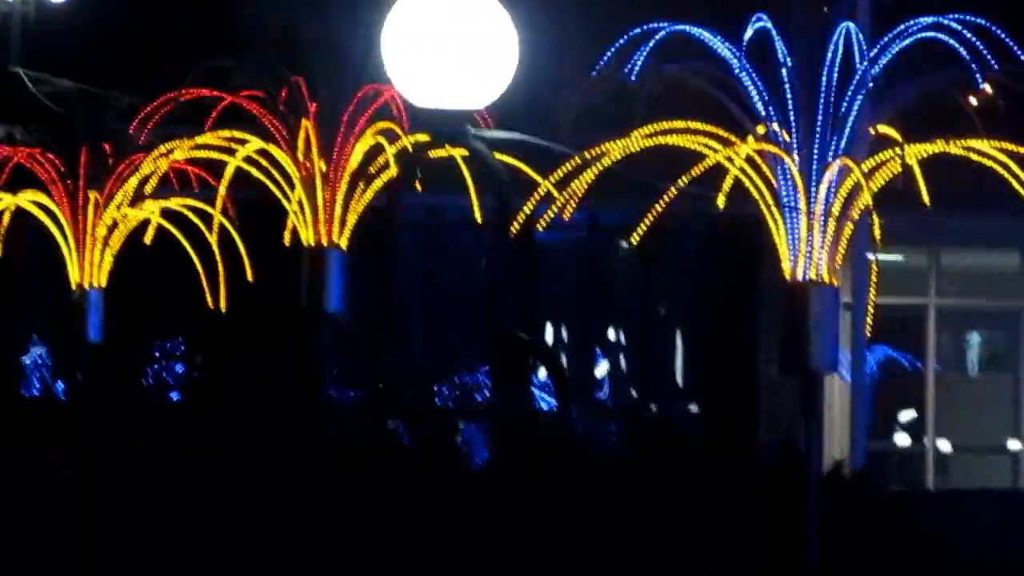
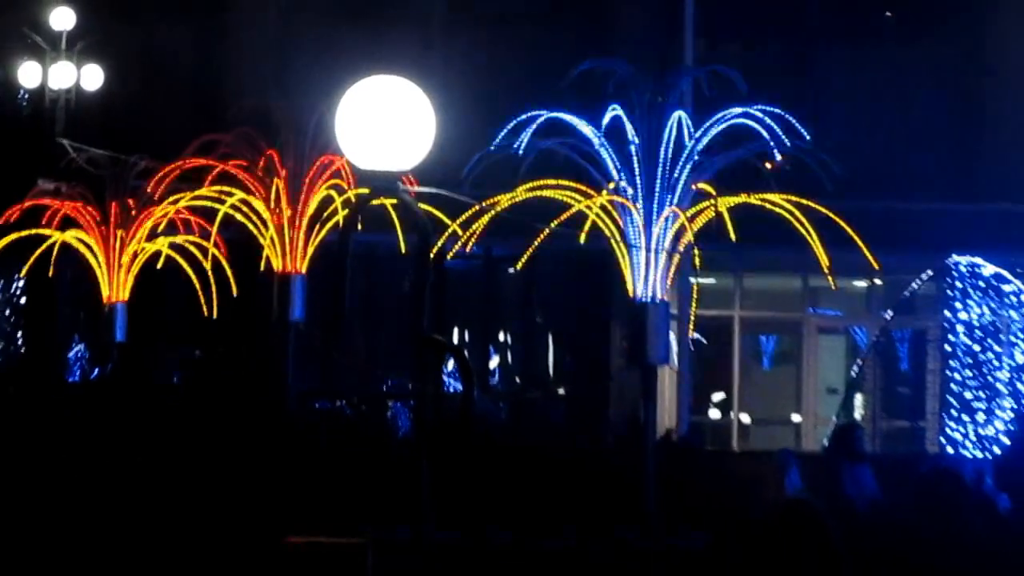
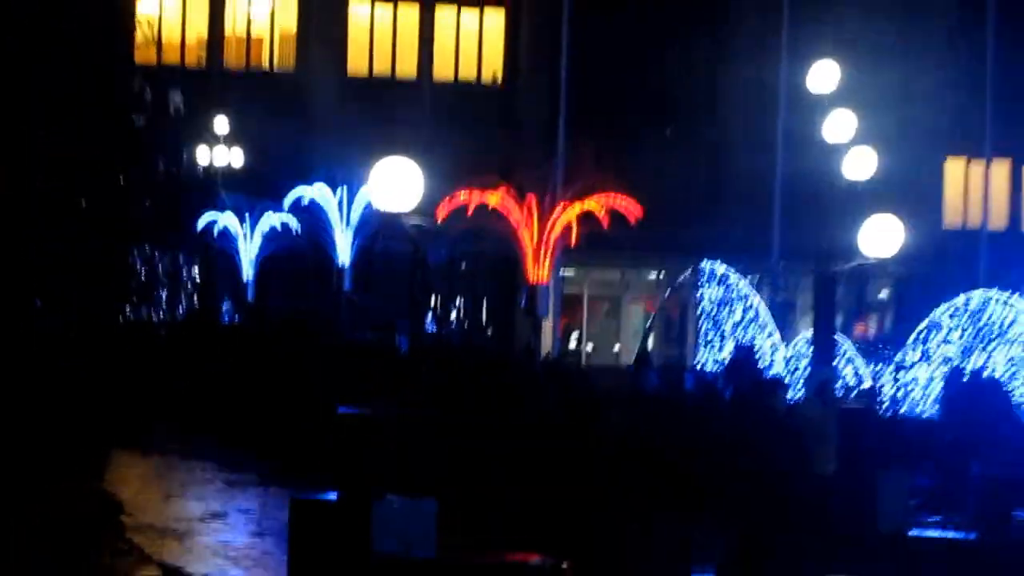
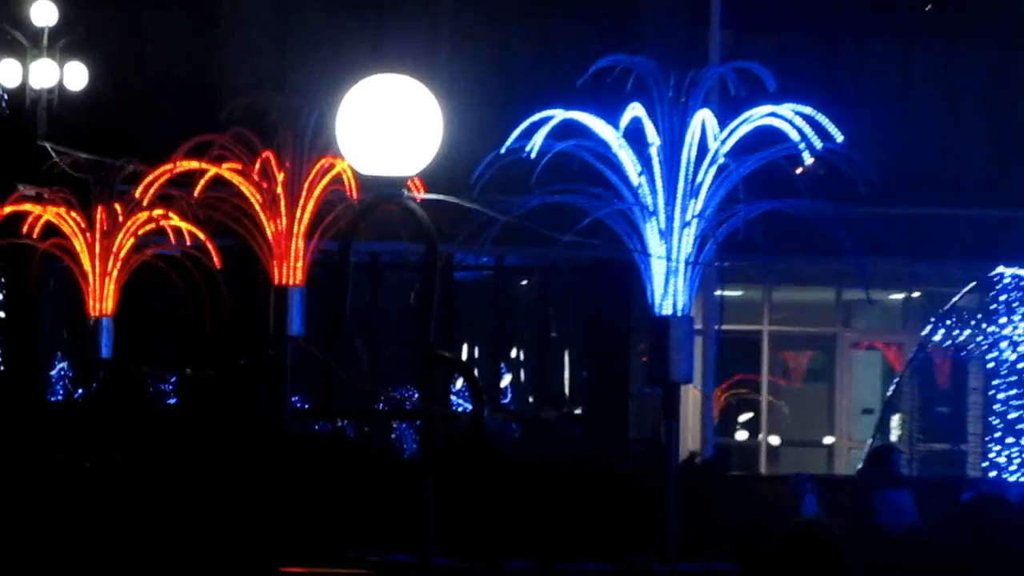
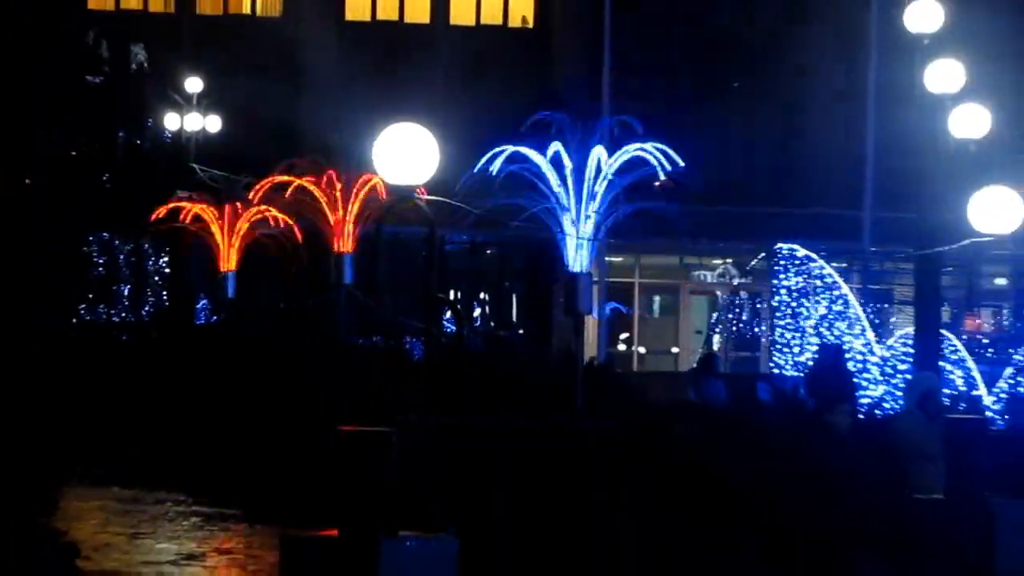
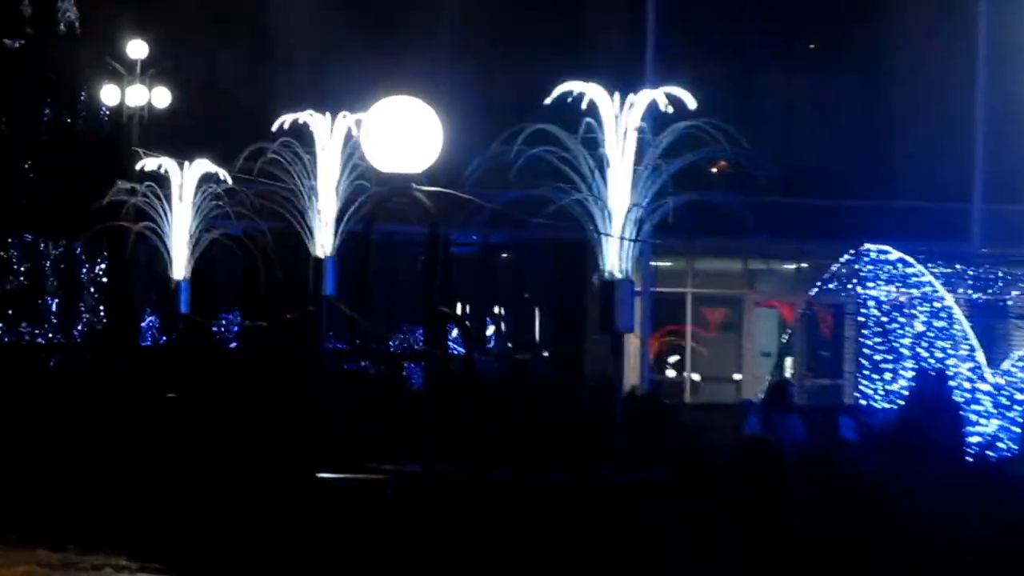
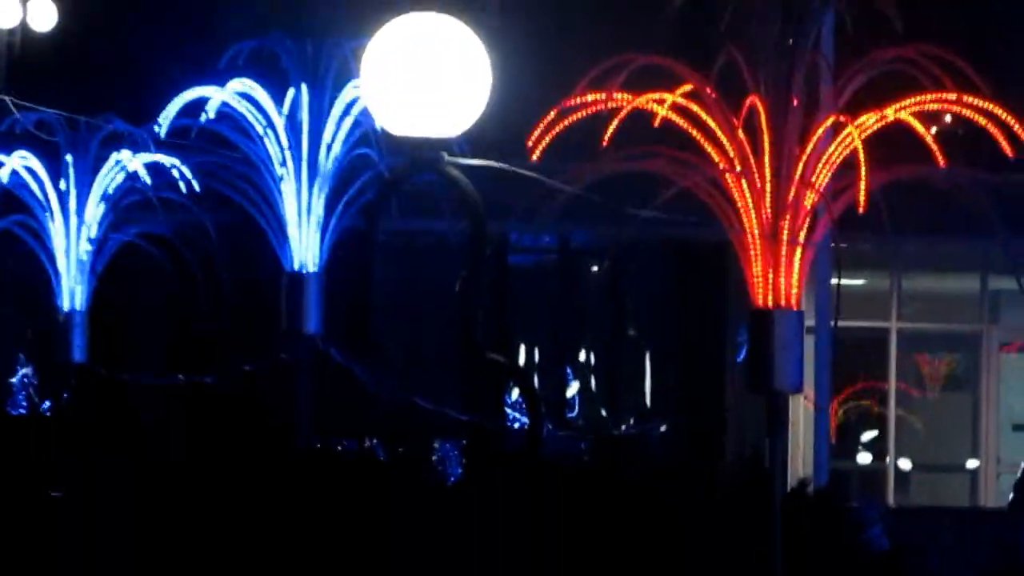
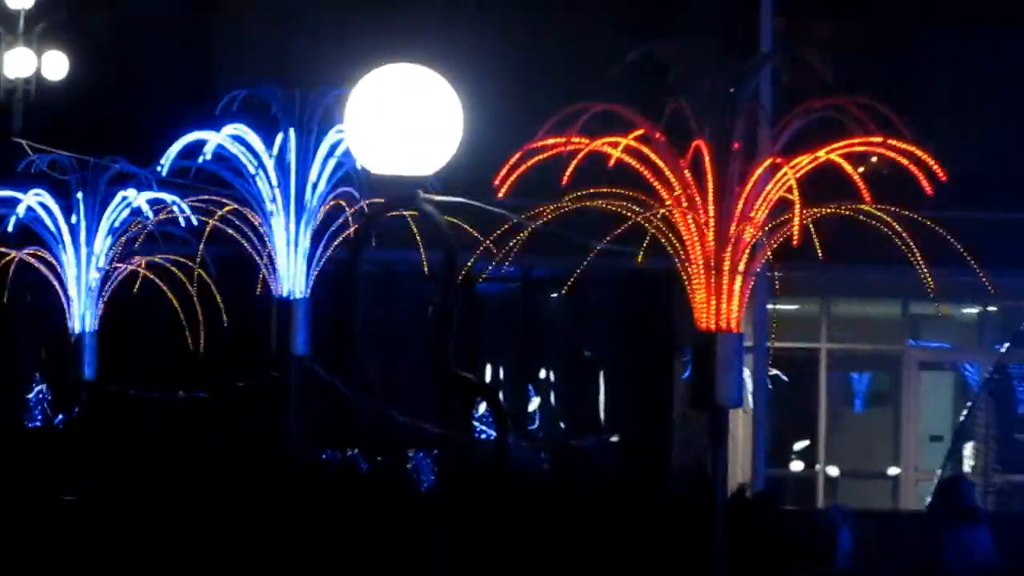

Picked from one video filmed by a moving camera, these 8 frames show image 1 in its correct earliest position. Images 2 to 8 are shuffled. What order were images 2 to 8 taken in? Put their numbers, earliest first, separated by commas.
7, 8, 4, 2, 6, 5, 3
